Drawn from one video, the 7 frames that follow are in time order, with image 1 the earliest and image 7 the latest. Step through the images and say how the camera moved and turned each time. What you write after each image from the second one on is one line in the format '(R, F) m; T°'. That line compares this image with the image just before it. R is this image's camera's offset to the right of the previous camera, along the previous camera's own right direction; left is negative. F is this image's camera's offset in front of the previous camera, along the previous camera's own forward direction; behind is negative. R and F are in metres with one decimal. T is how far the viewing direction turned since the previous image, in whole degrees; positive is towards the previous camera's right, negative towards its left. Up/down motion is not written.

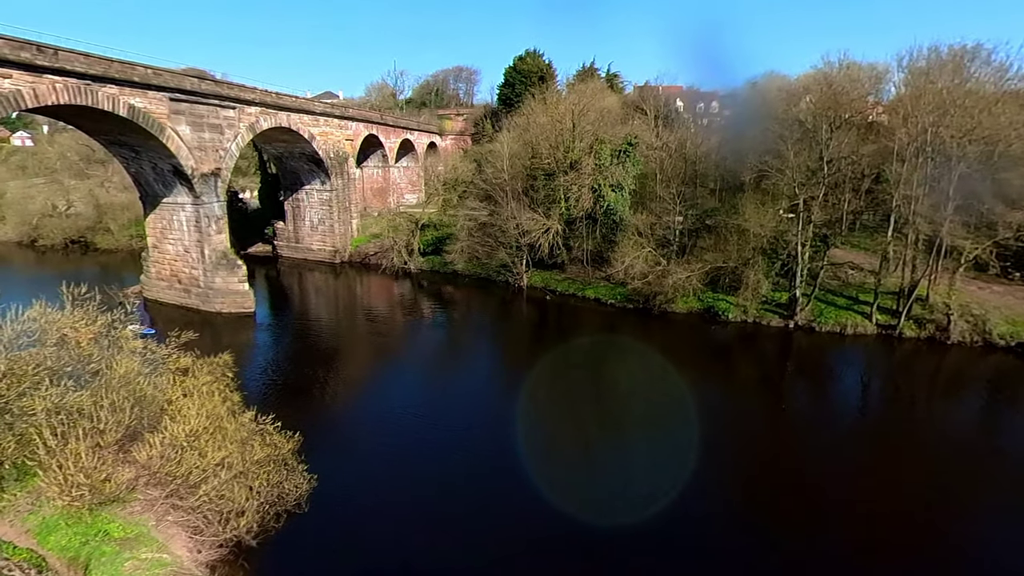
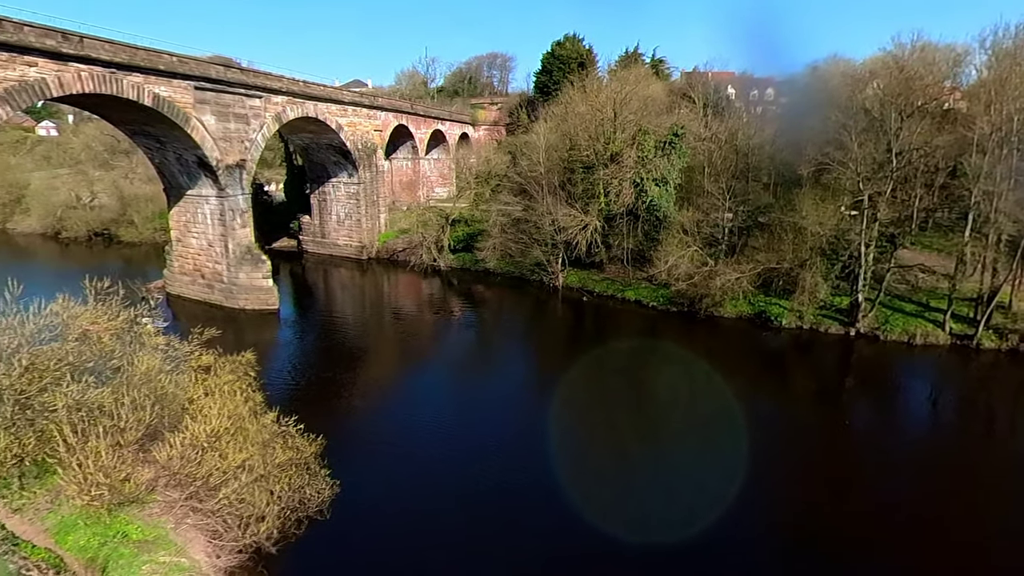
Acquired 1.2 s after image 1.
(0.0, +0.5) m; -3°
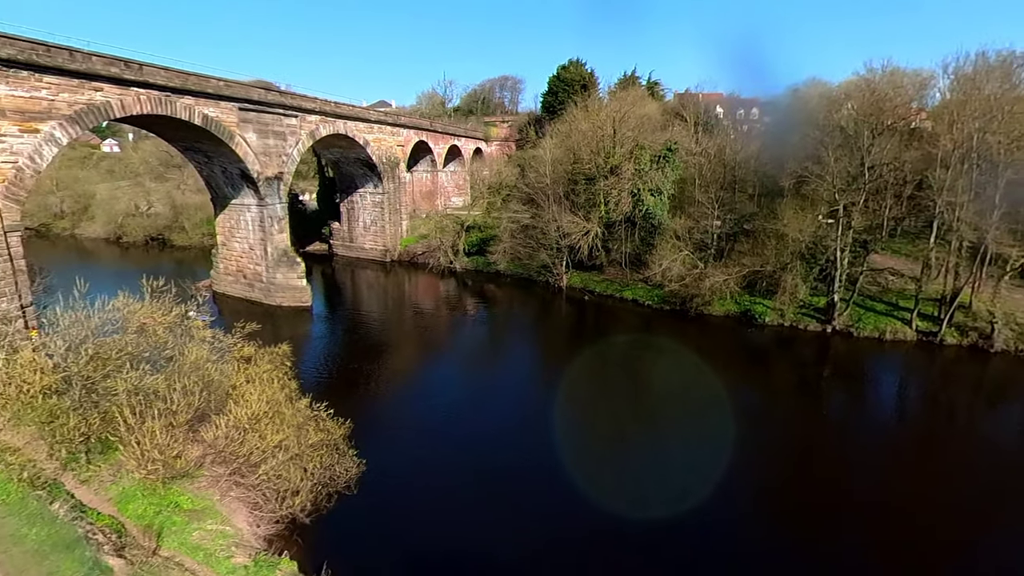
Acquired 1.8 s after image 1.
(0.0, -0.9) m; -1°
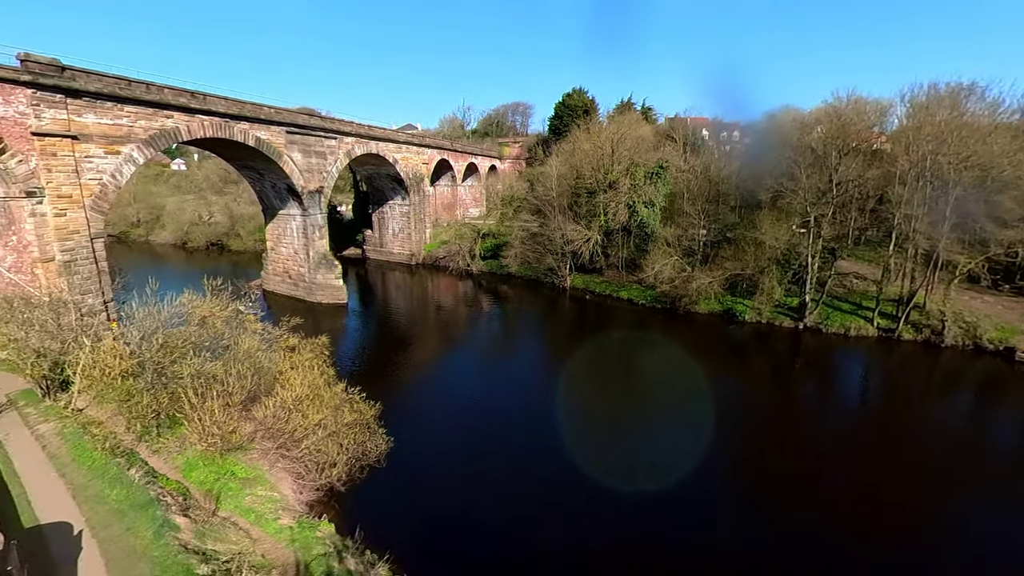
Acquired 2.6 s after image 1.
(0.0, -1.3) m; -1°
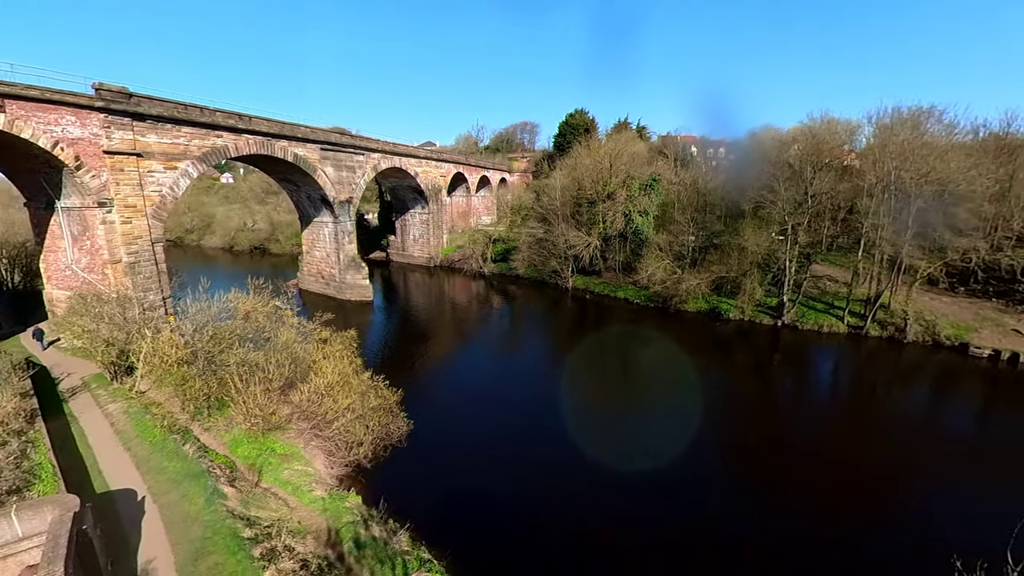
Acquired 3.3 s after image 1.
(0.0, -1.2) m; -1°
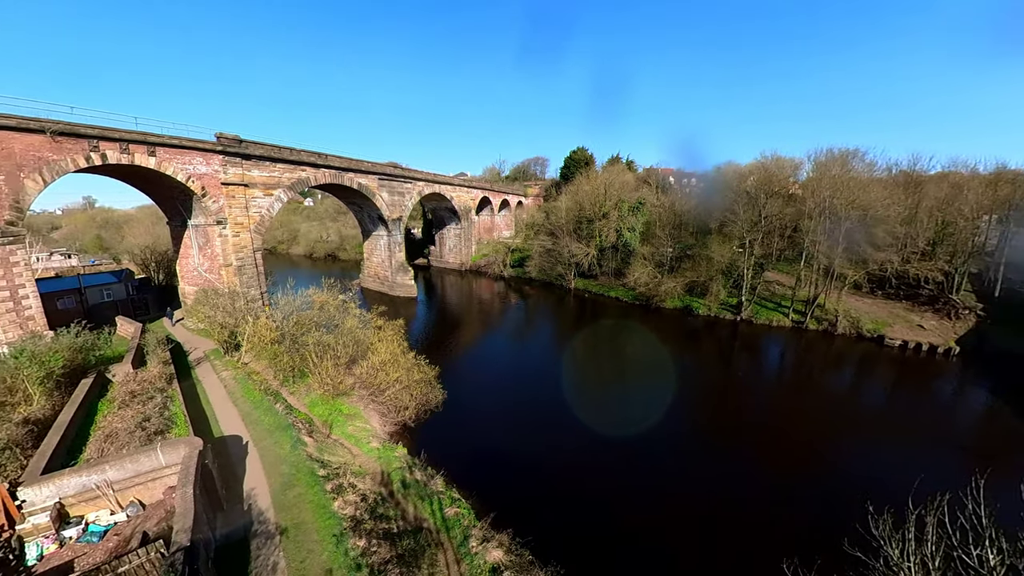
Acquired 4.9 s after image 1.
(+0.3, -3.1) m; -3°
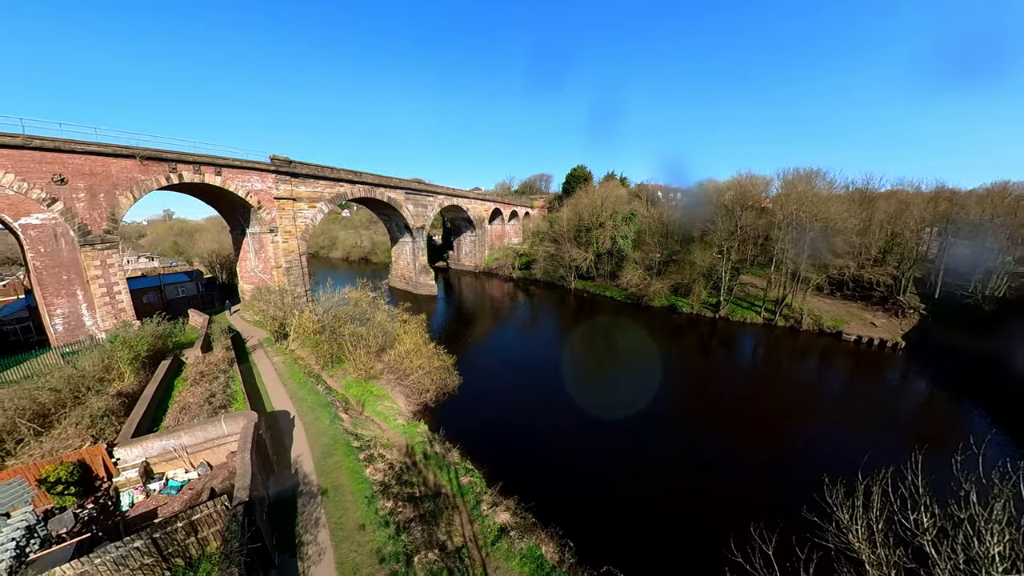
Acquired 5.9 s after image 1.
(+0.4, -2.2) m; -2°
